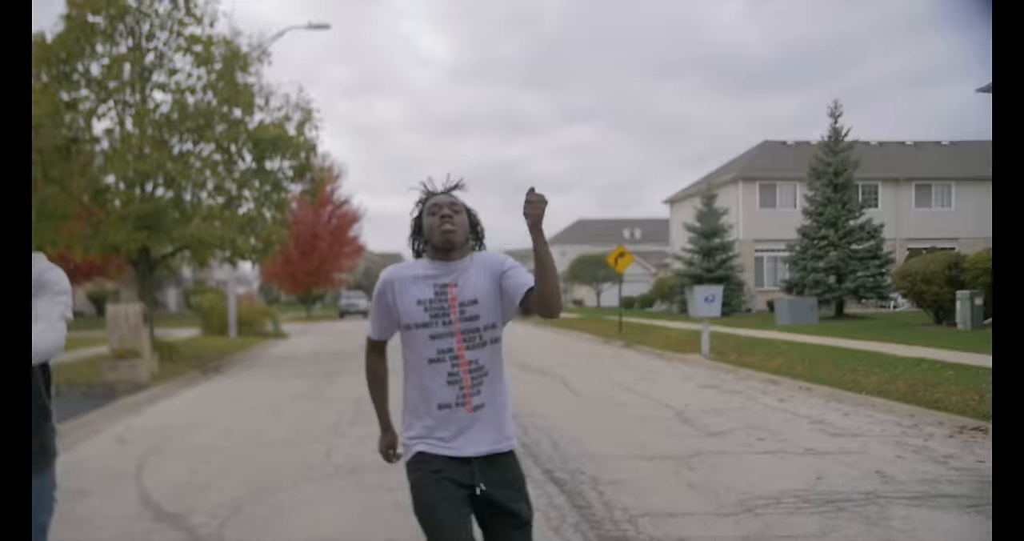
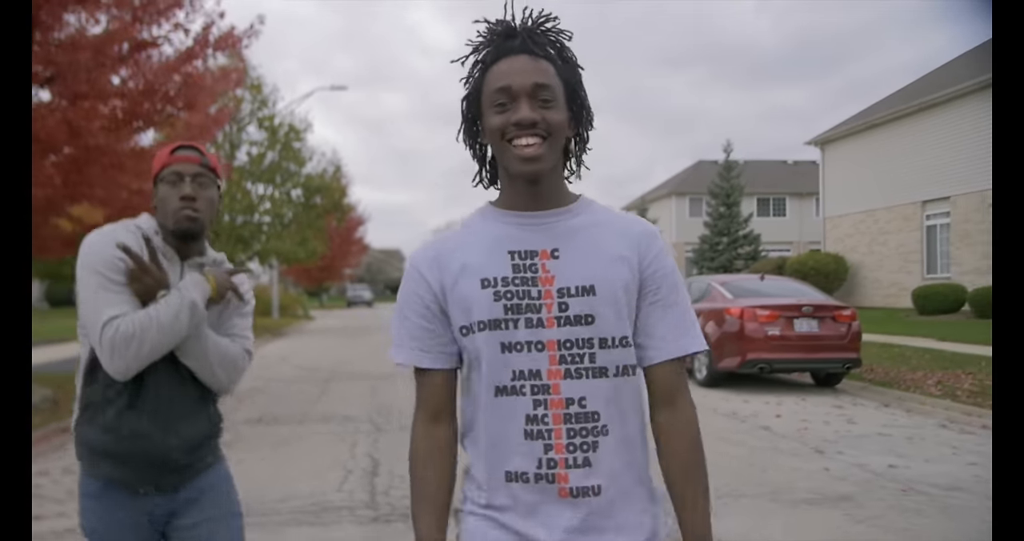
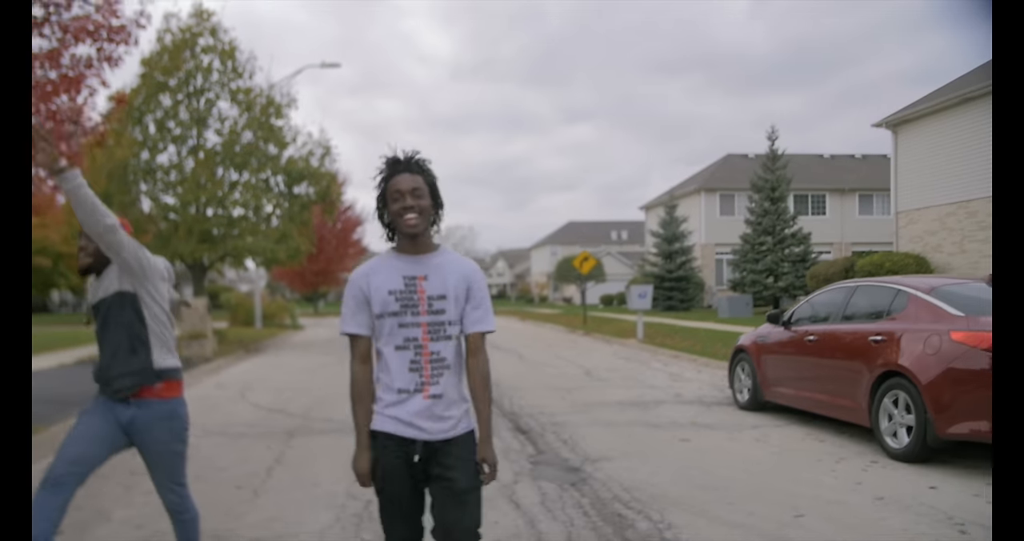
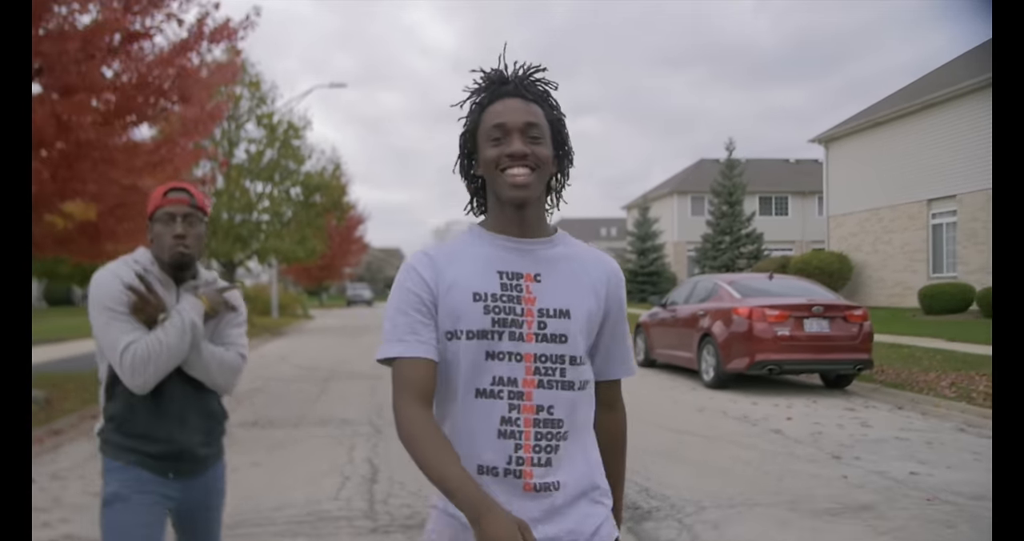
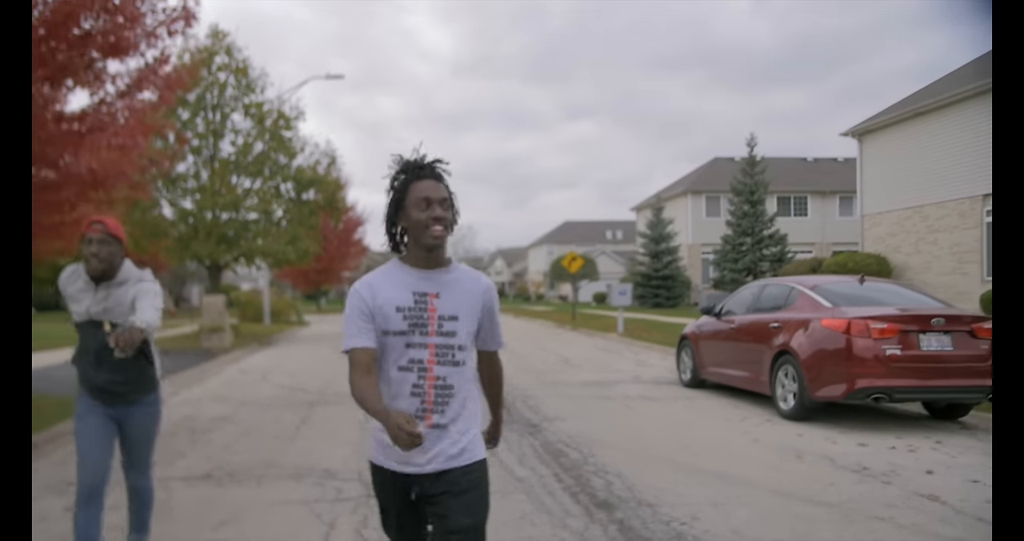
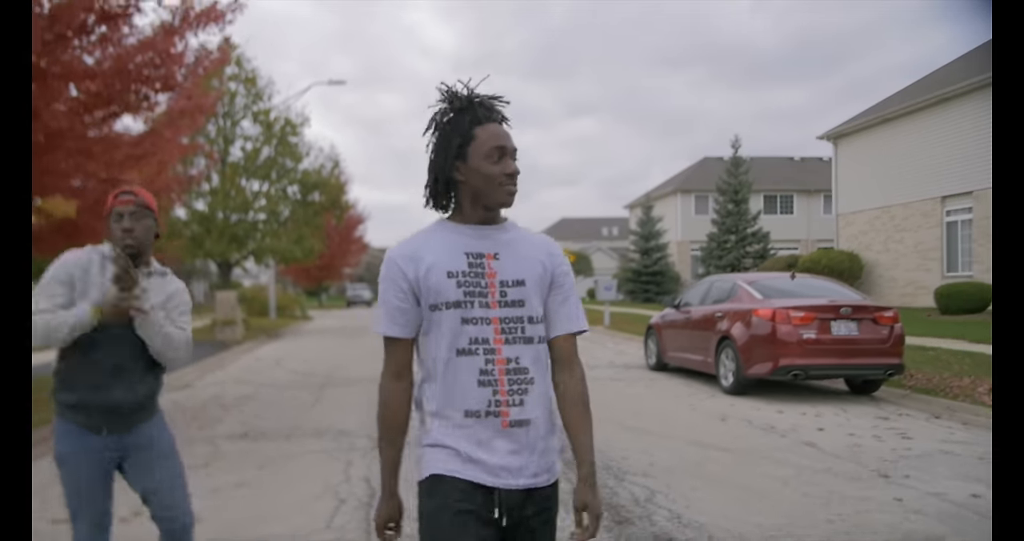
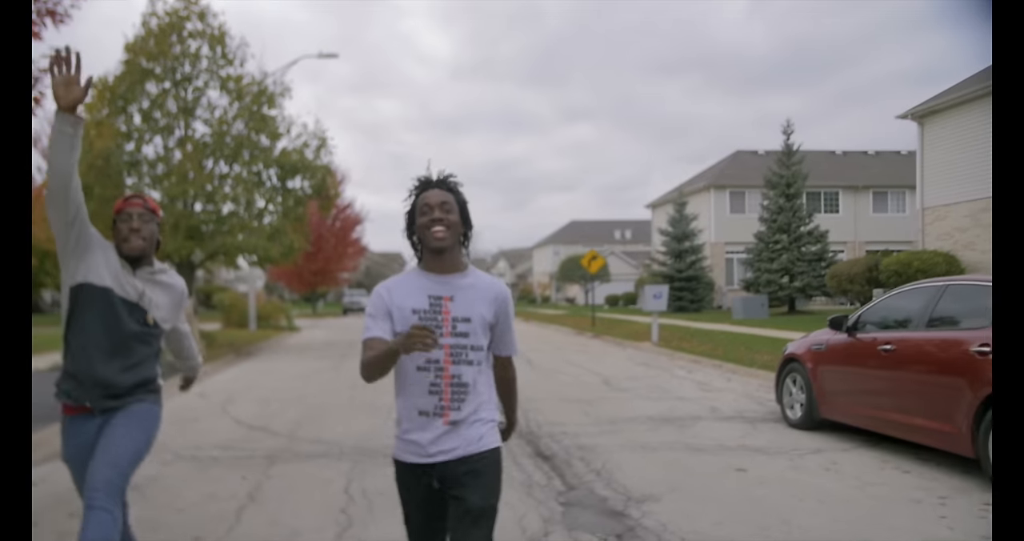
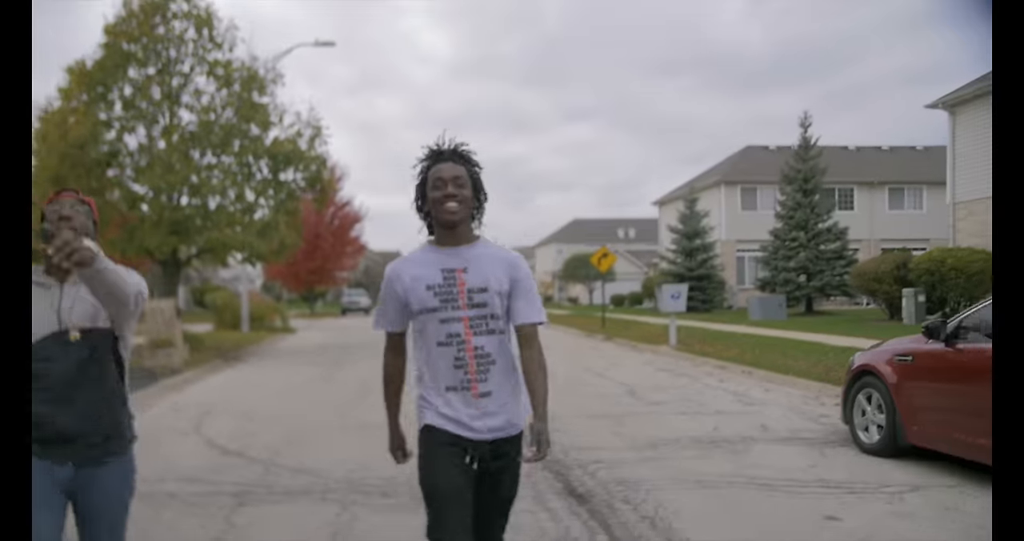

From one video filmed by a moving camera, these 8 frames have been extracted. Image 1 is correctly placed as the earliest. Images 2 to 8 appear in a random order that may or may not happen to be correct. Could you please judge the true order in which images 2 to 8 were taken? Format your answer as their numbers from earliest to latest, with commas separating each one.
8, 7, 3, 5, 6, 4, 2
